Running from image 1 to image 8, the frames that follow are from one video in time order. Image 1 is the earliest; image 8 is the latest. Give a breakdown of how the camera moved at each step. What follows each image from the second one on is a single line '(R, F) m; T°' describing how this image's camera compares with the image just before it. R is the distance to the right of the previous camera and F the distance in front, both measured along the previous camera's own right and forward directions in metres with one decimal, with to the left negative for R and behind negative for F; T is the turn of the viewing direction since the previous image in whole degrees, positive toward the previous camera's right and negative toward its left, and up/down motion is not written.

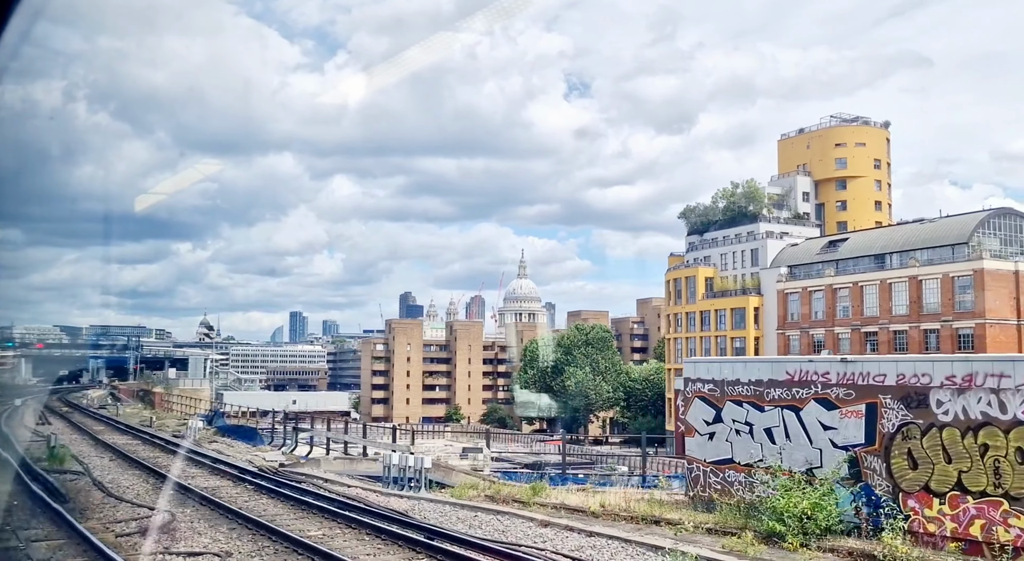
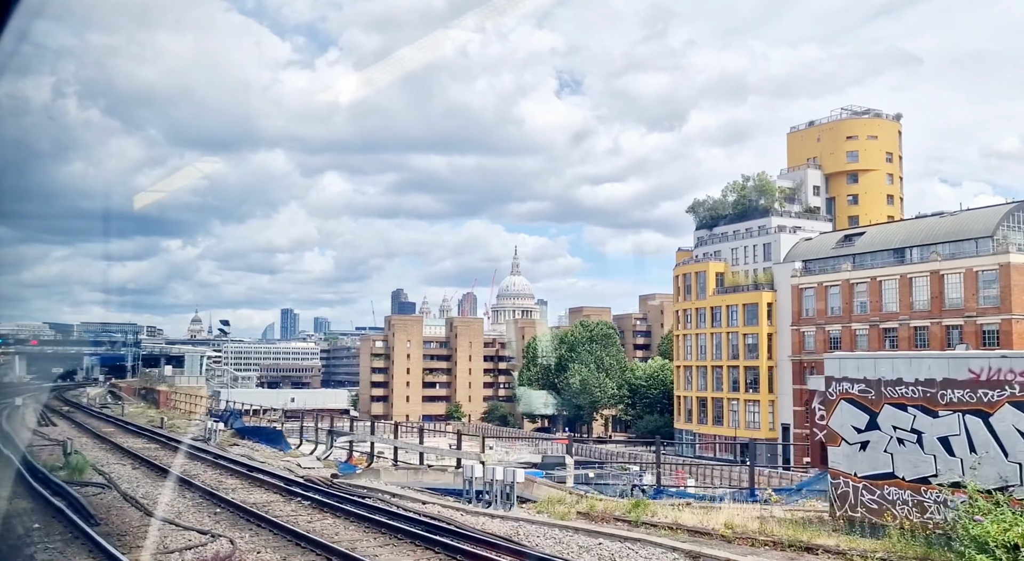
(-0.7, +0.9) m; +1°
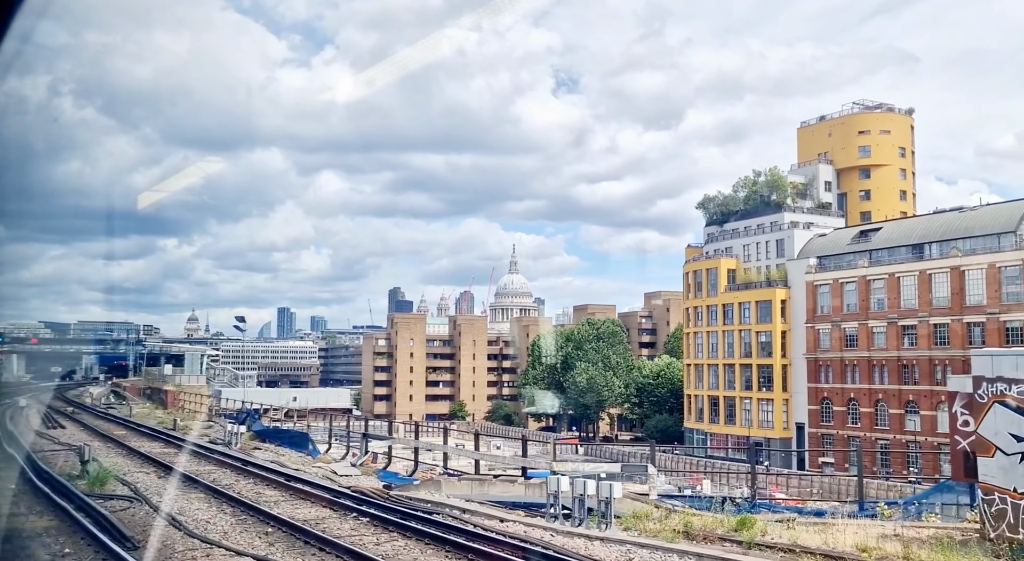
(-0.5, +0.7) m; 0°
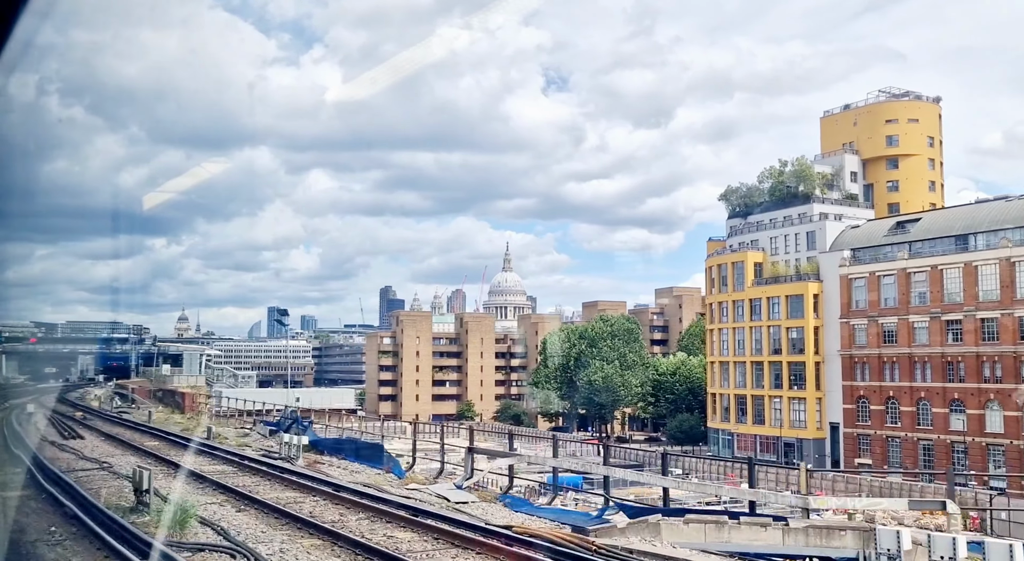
(-1.3, +1.6) m; +1°
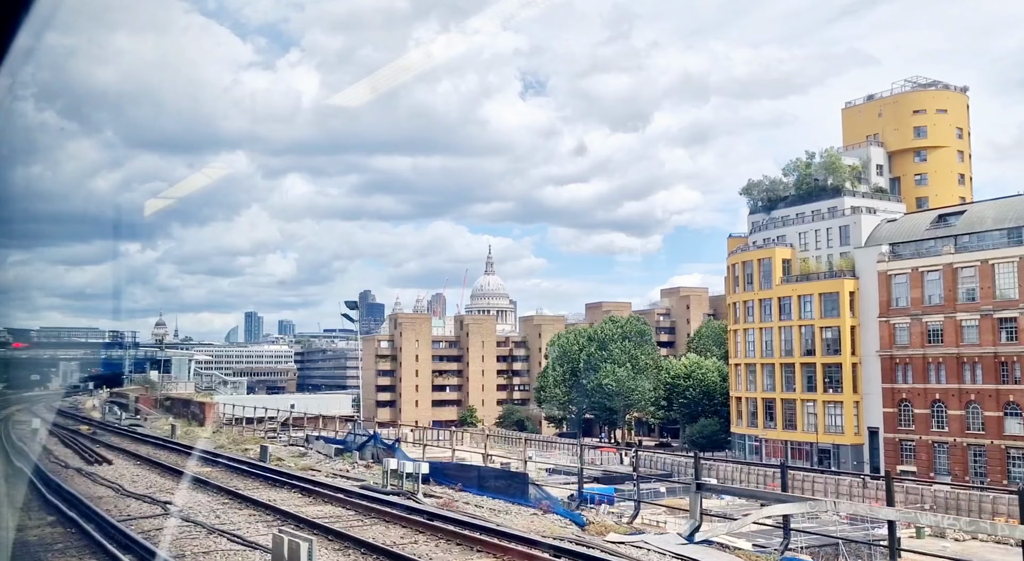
(-1.6, +2.1) m; +1°
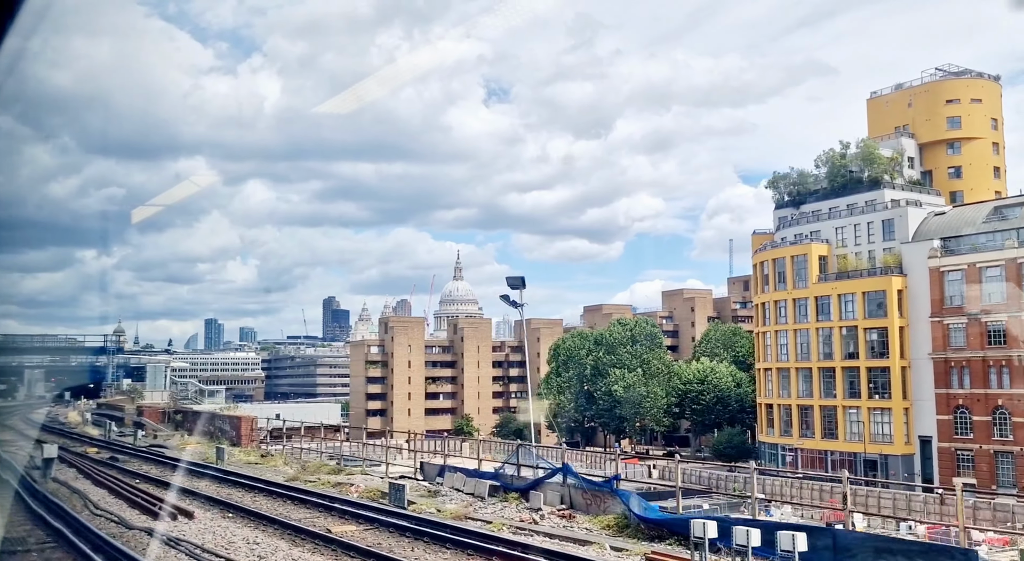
(-2.2, +2.9) m; +2°
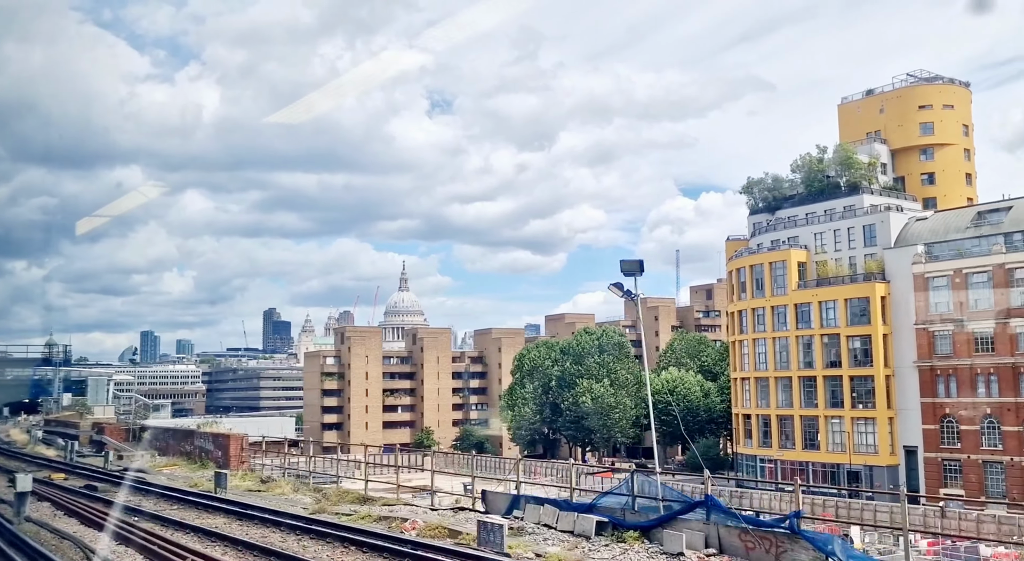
(-1.1, +1.5) m; +4°
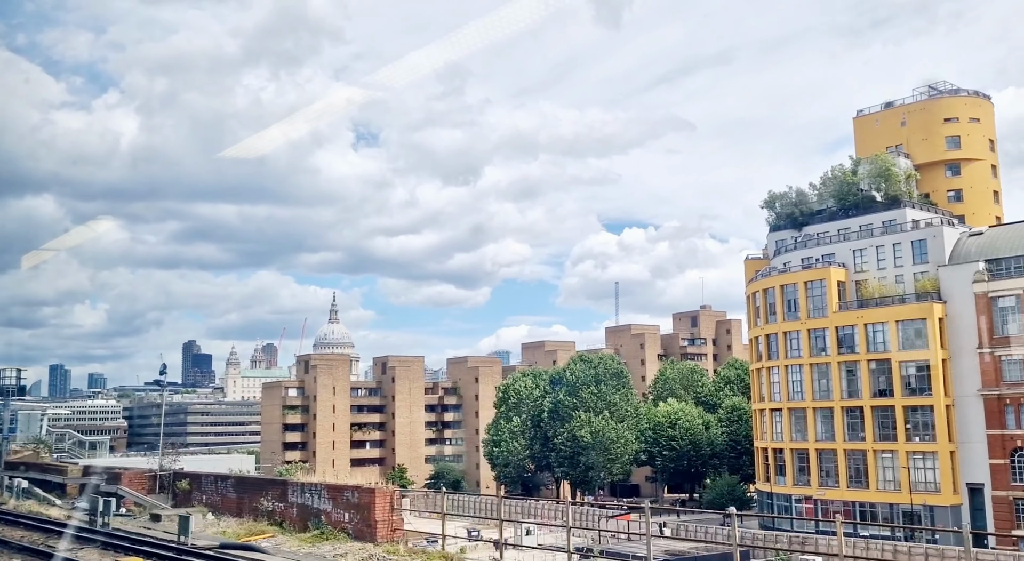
(-3.2, +3.9) m; +5°
